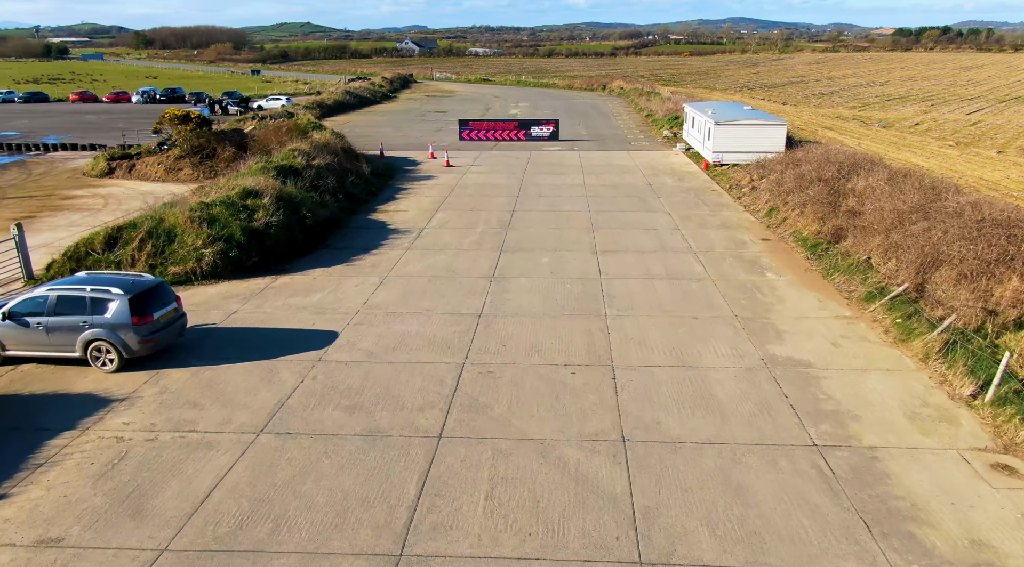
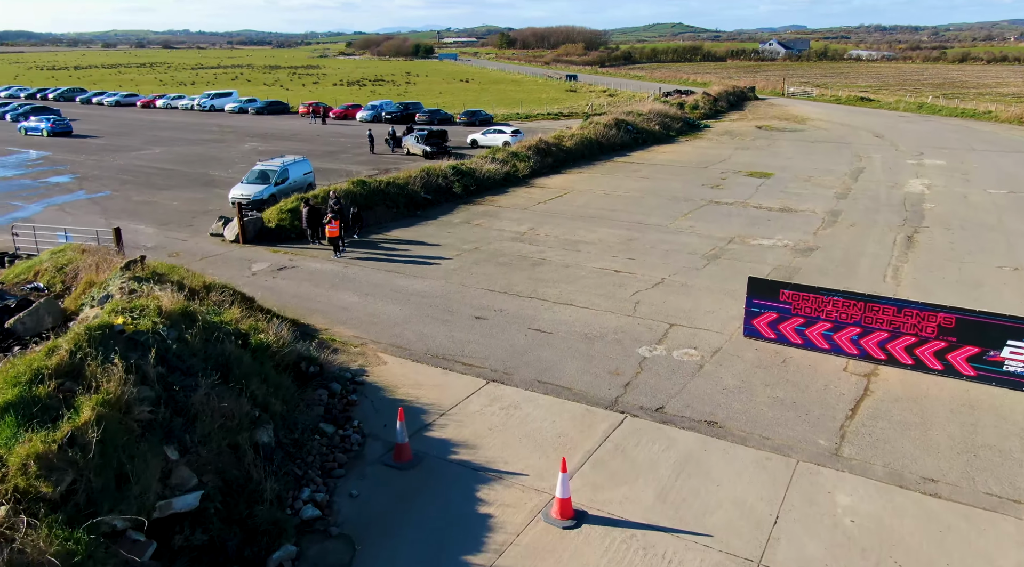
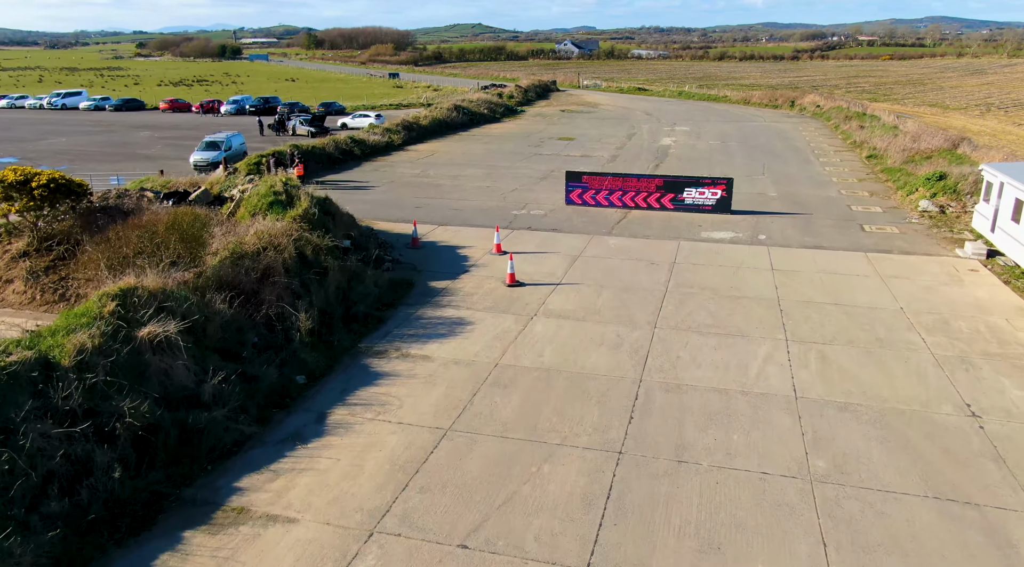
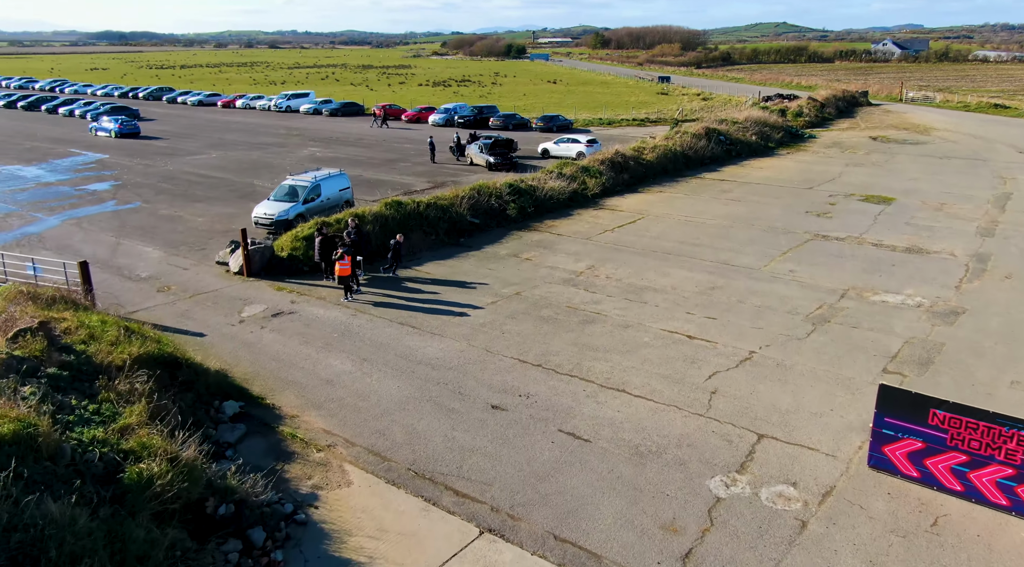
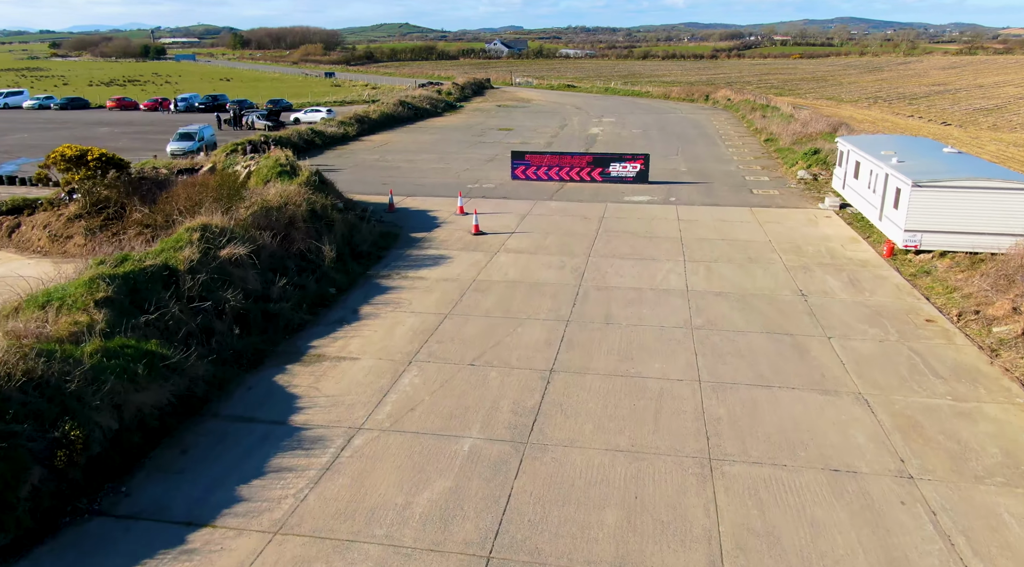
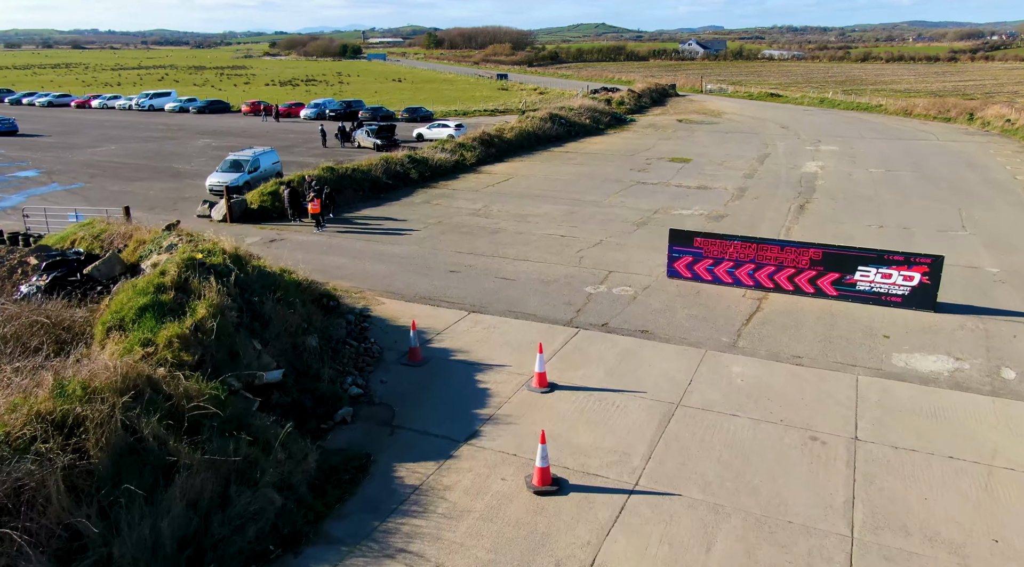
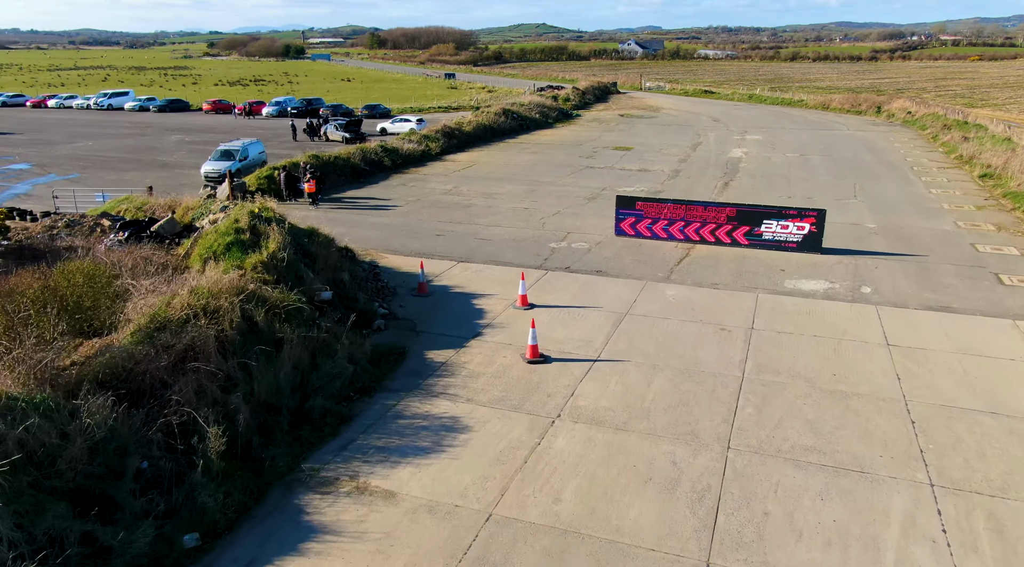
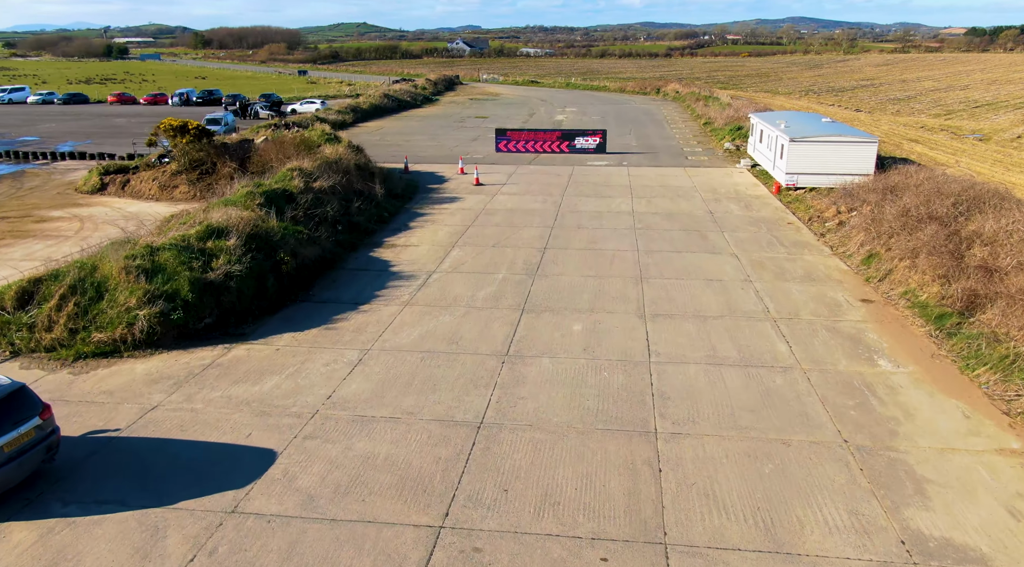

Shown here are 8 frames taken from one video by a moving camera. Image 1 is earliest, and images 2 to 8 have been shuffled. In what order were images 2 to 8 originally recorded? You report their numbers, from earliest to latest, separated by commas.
8, 5, 3, 7, 6, 2, 4
